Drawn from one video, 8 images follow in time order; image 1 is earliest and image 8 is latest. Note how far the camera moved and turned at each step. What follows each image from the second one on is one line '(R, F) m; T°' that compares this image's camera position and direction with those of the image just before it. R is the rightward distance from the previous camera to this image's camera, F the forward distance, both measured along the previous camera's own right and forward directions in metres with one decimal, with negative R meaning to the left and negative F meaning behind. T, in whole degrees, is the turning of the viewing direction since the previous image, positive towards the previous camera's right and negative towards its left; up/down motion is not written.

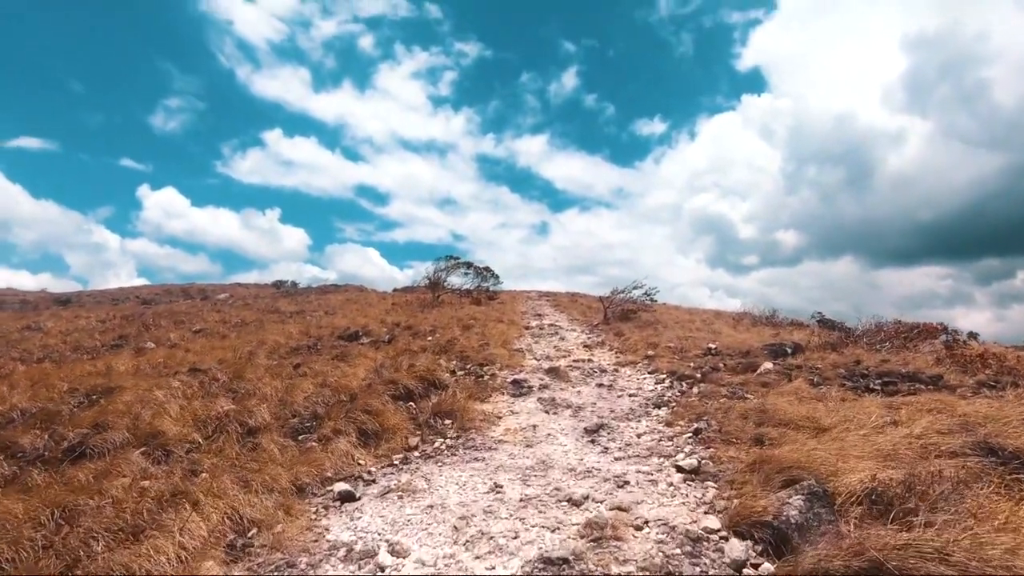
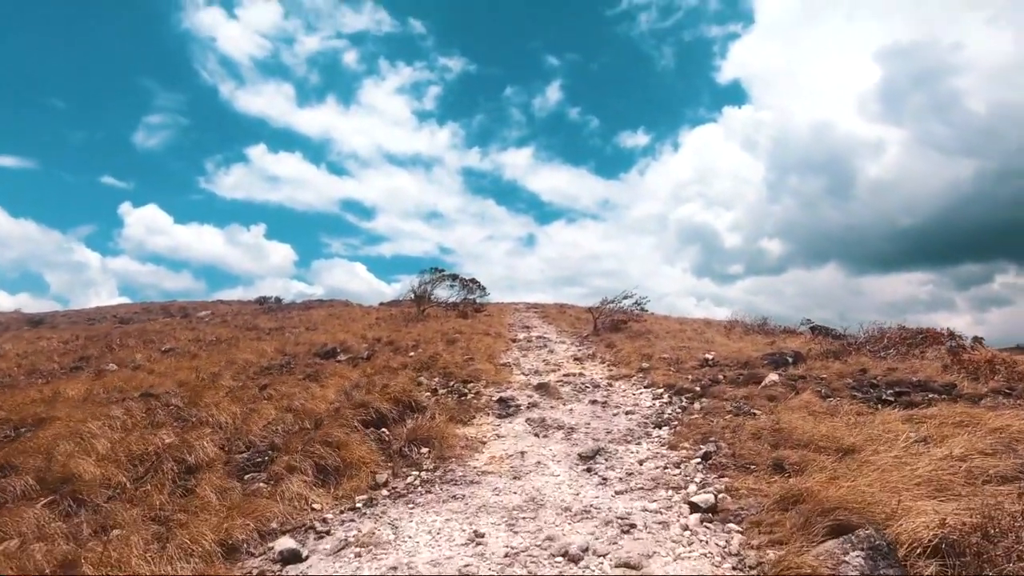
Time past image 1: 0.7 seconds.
(+0.1, +1.1) m; +1°
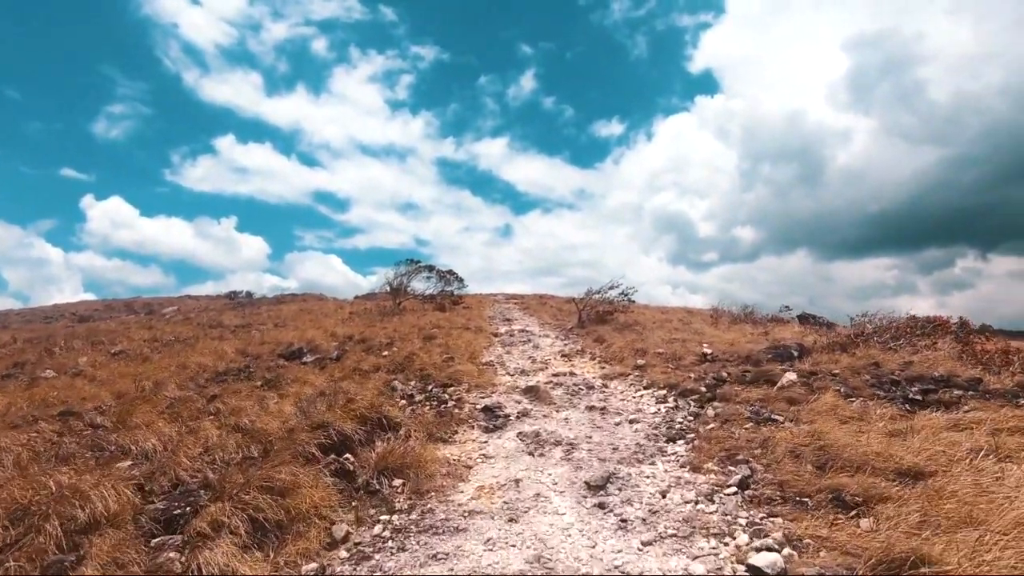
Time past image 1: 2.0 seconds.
(-0.2, +1.6) m; +2°
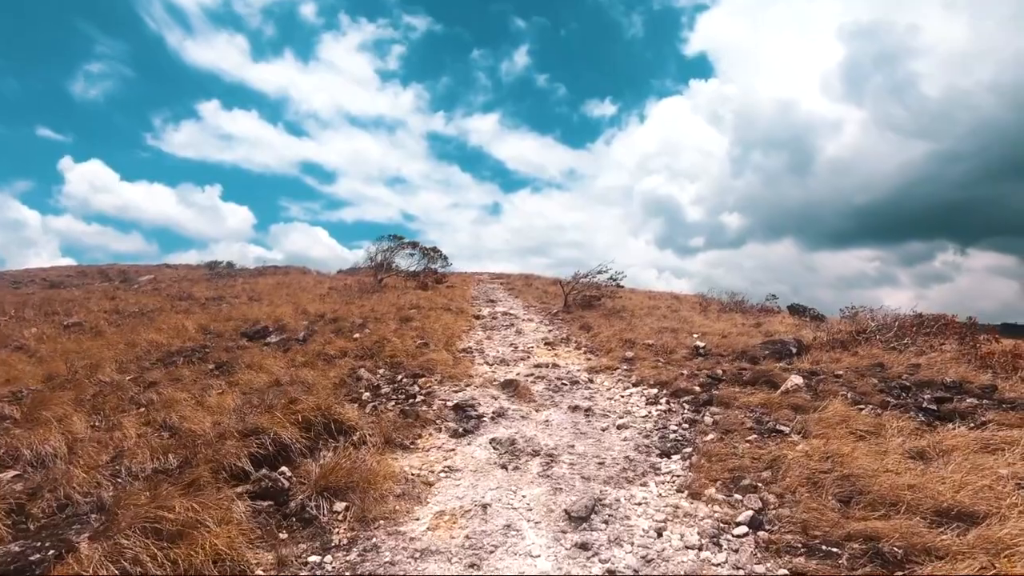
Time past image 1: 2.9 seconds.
(+0.2, +1.3) m; +1°
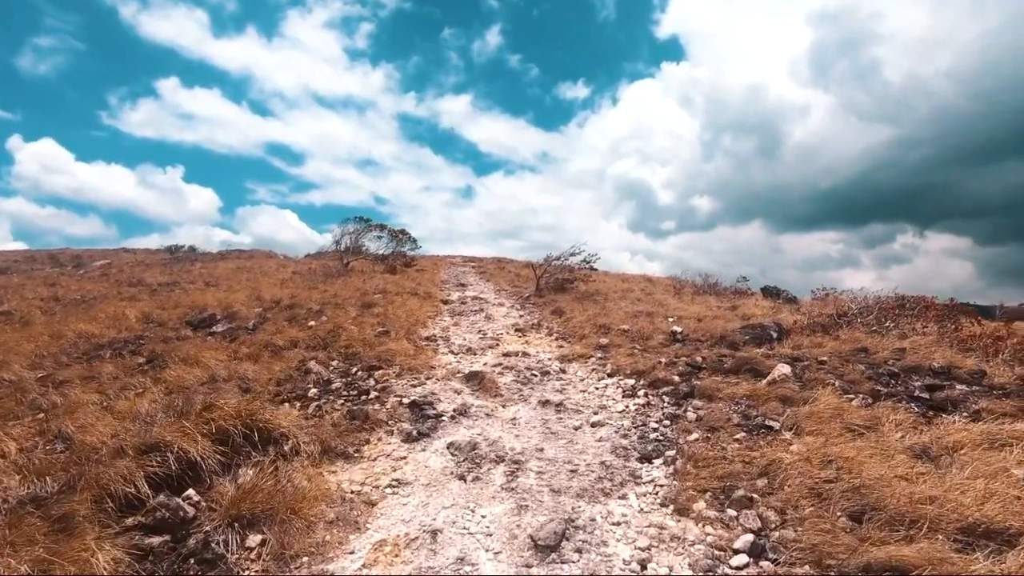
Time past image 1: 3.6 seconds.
(+0.2, +1.1) m; +3°
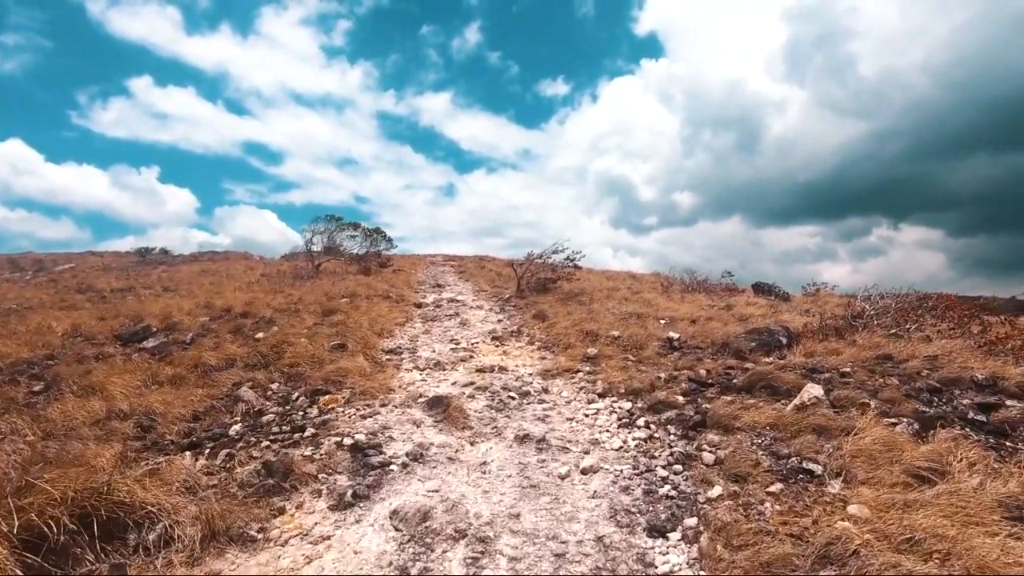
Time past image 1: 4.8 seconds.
(+0.2, +1.9) m; +2°
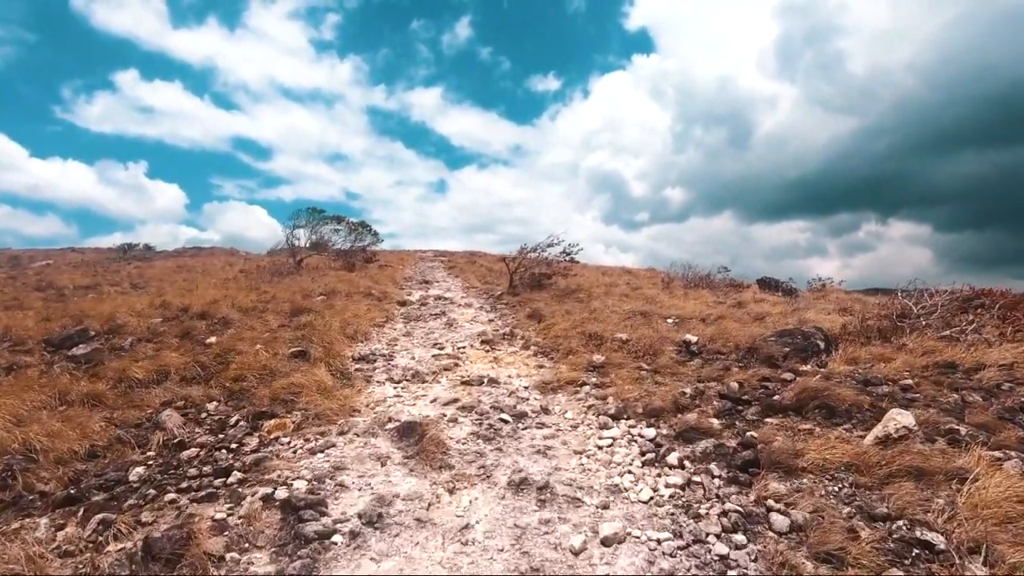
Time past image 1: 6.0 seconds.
(0.0, +2.0) m; +1°
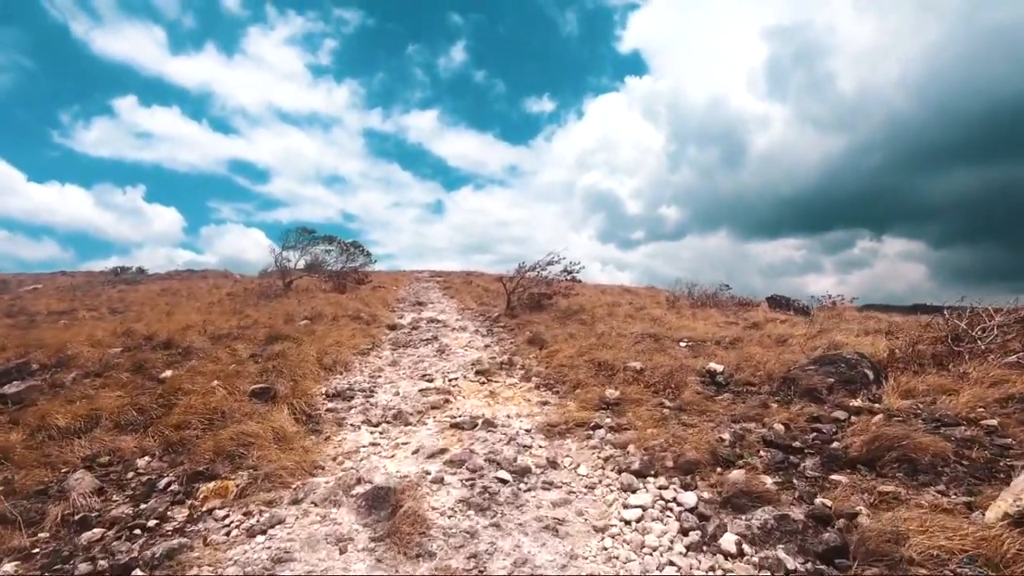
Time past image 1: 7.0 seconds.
(0.0, +1.5) m; 0°
